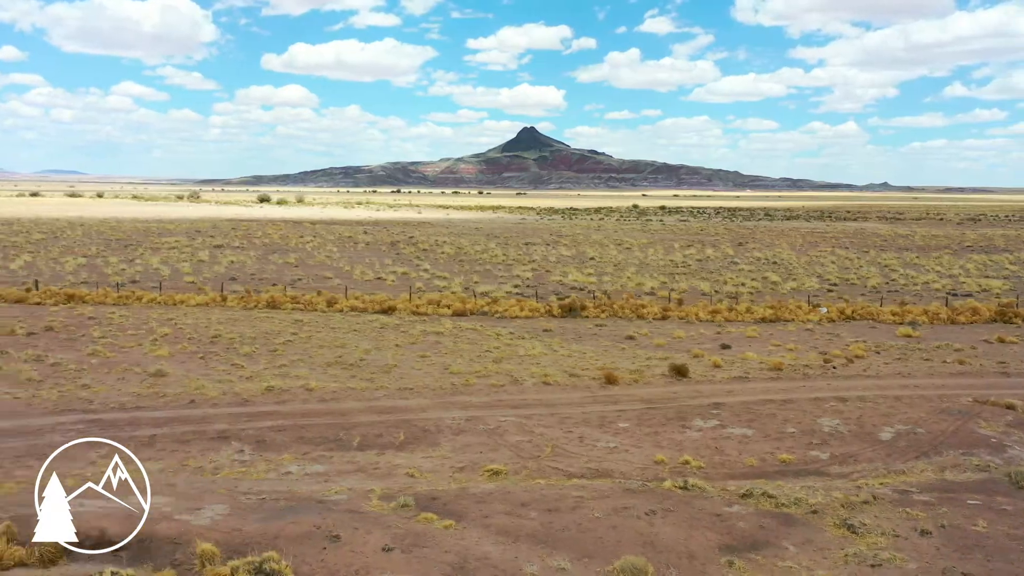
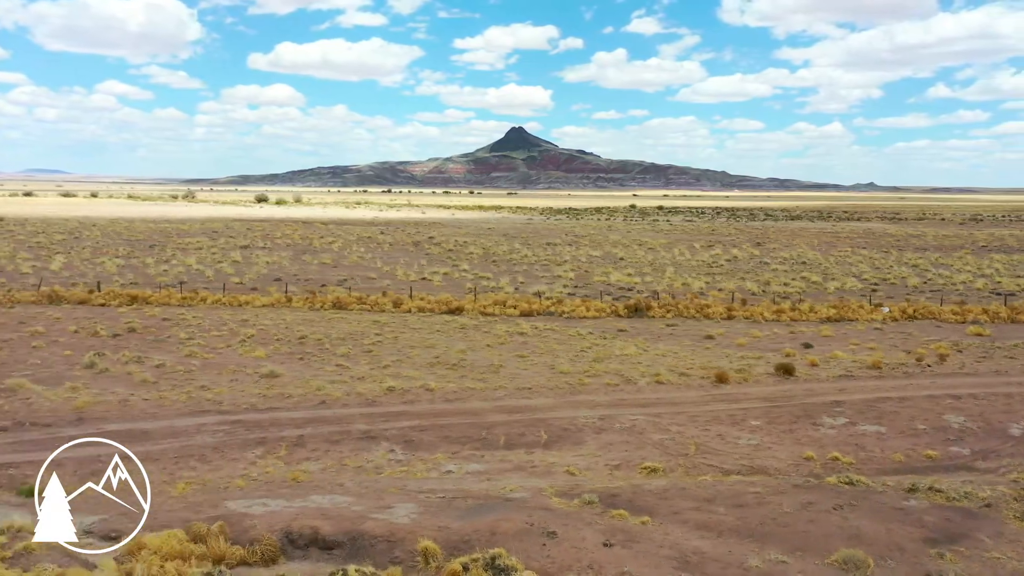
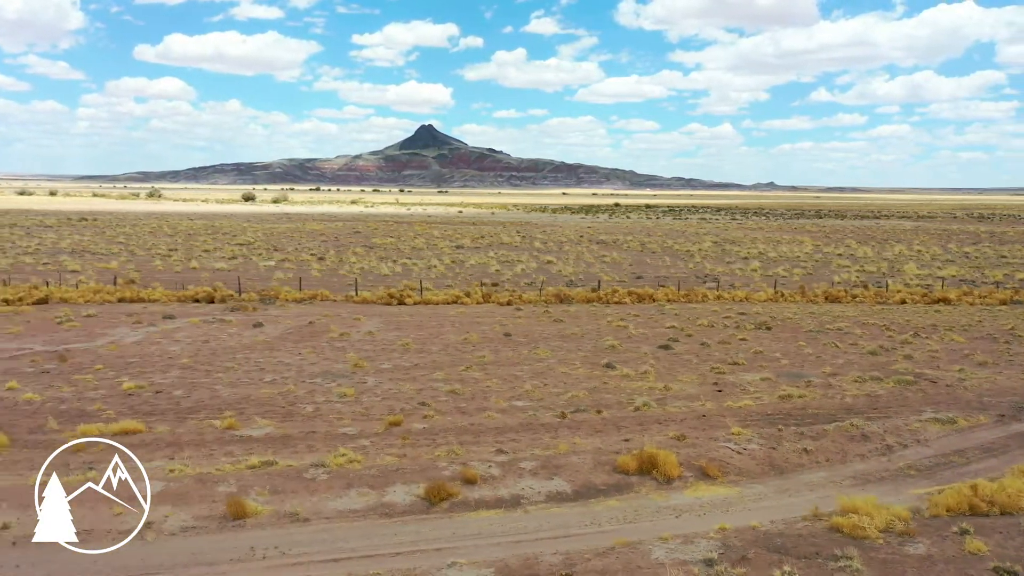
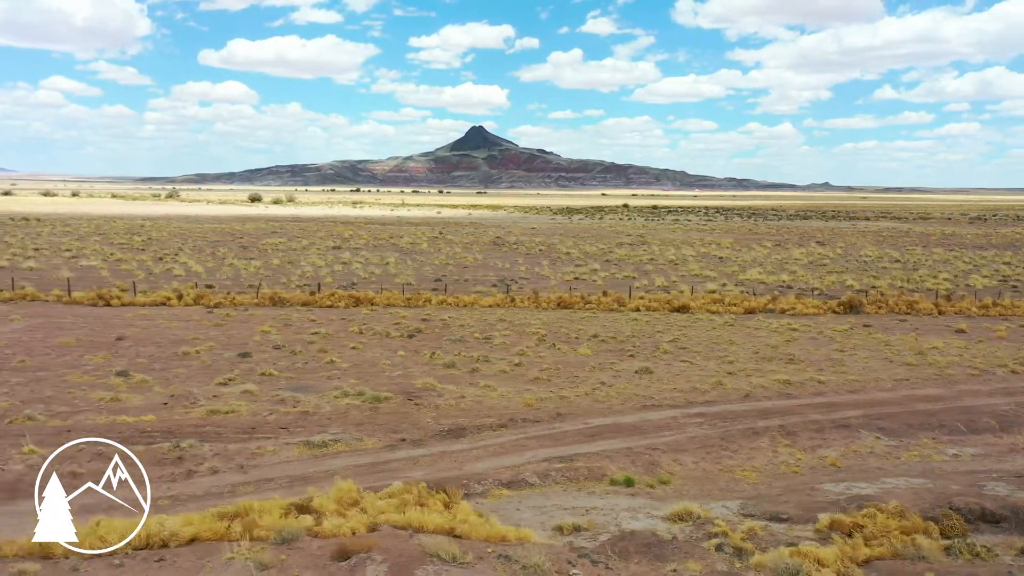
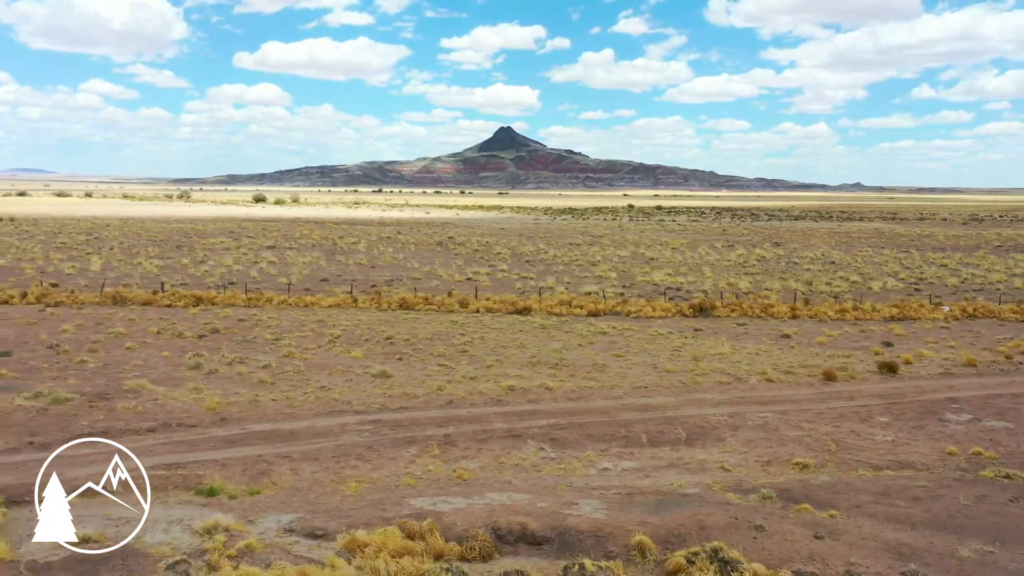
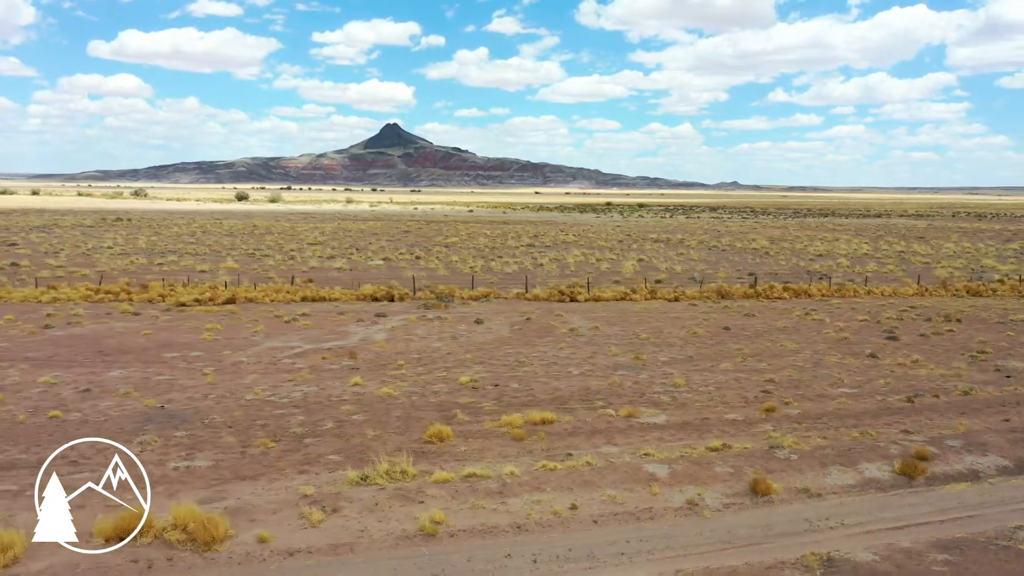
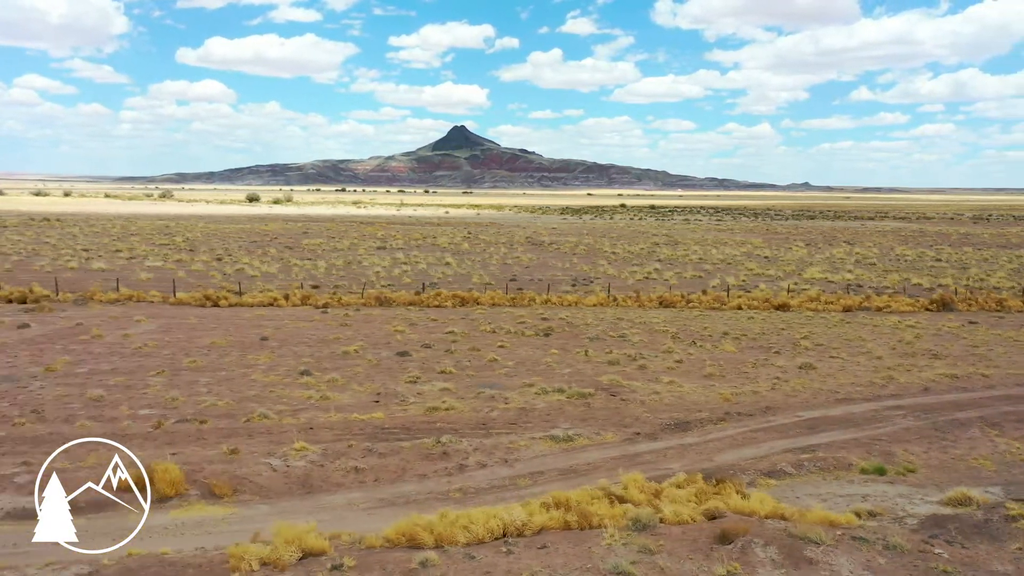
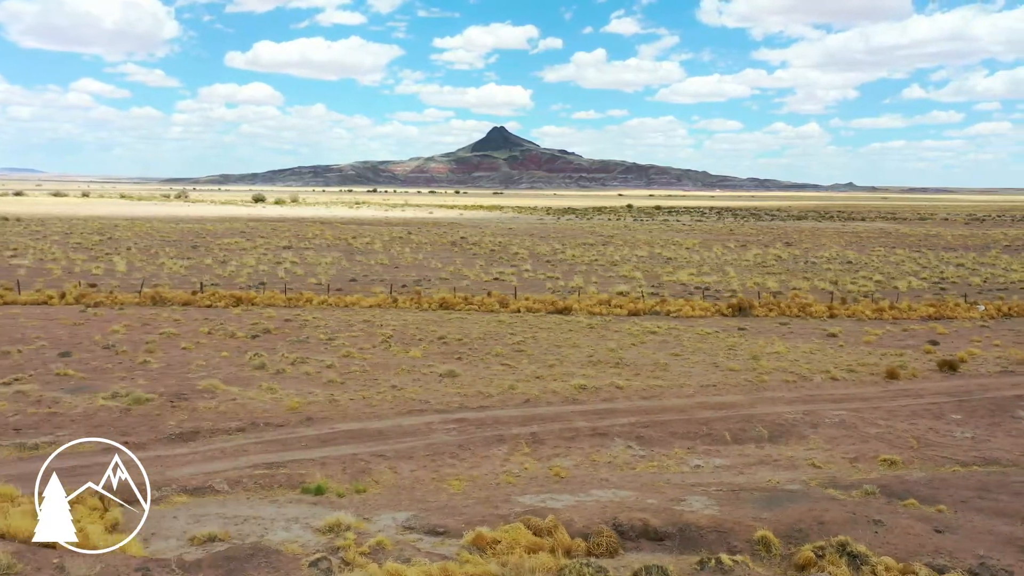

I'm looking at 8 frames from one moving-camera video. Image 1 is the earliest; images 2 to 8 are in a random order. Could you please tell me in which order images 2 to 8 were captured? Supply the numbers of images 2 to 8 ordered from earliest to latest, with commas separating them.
2, 5, 8, 4, 7, 3, 6
